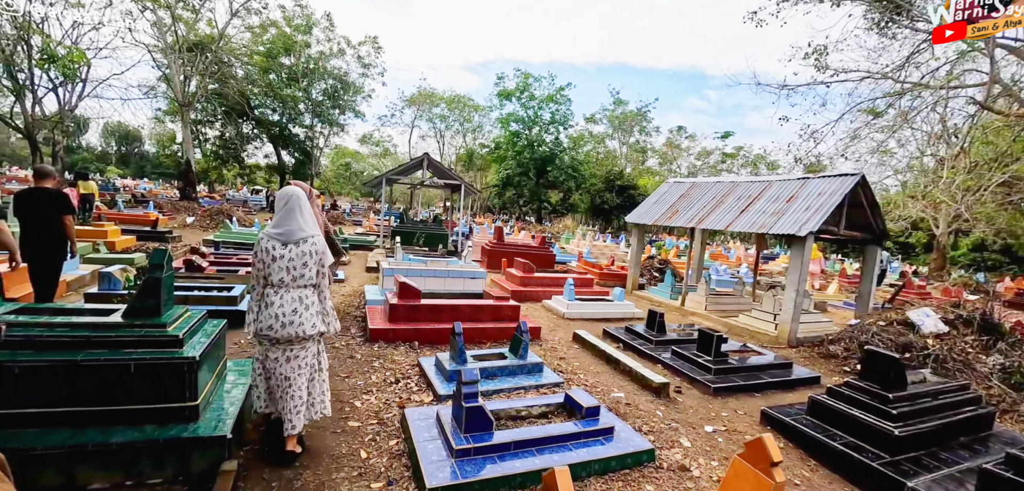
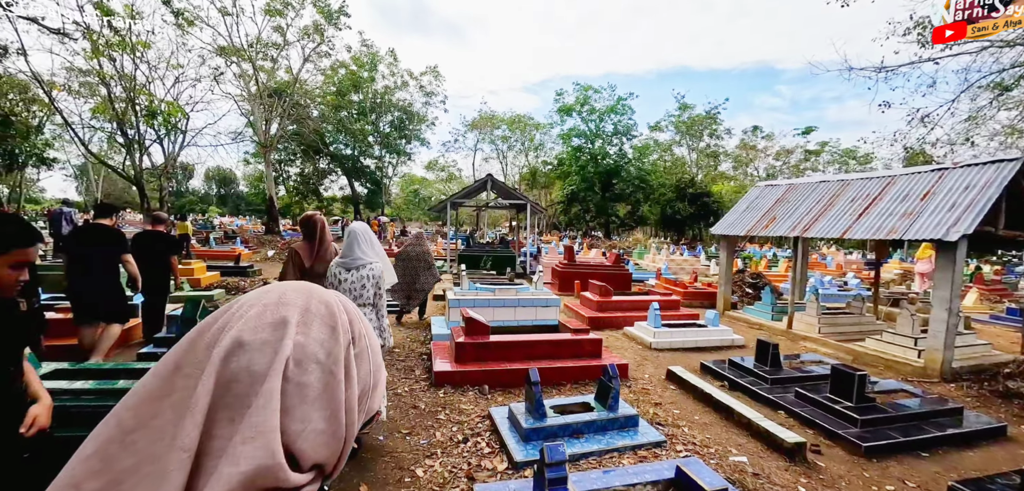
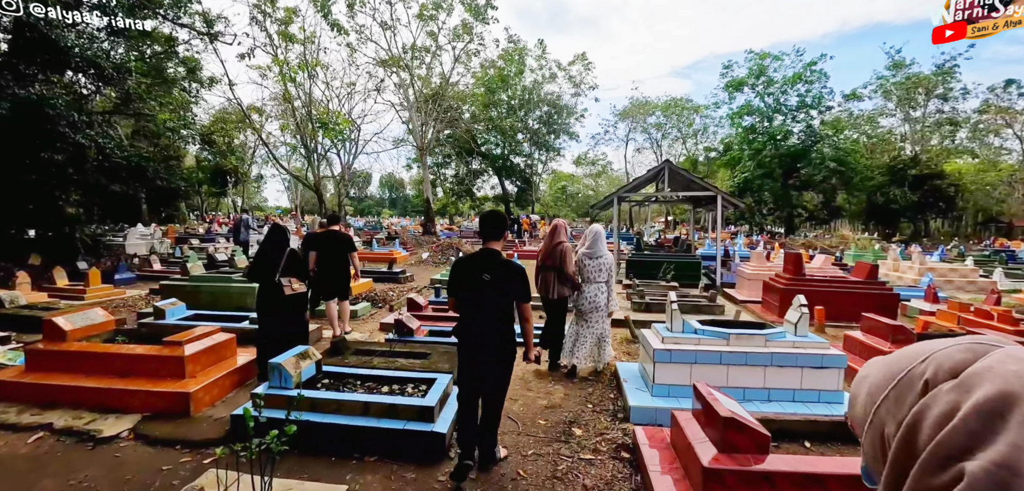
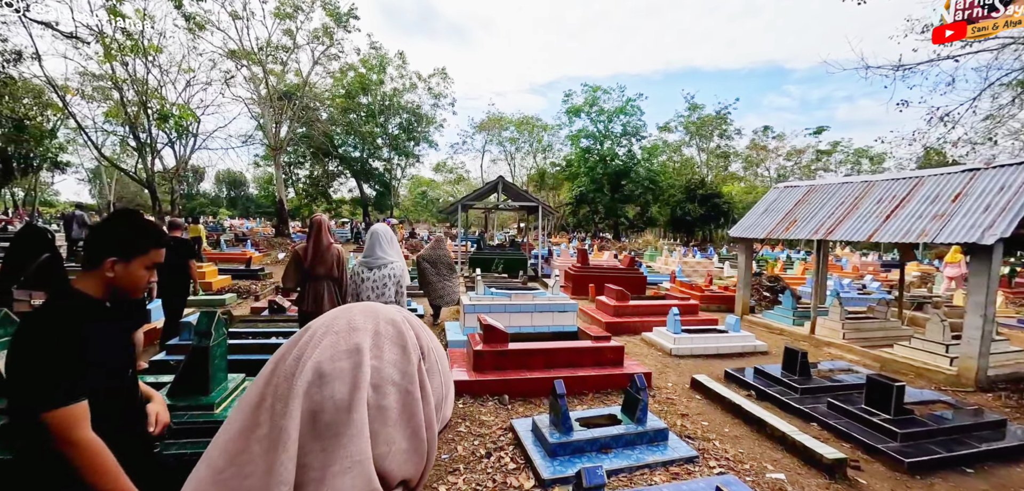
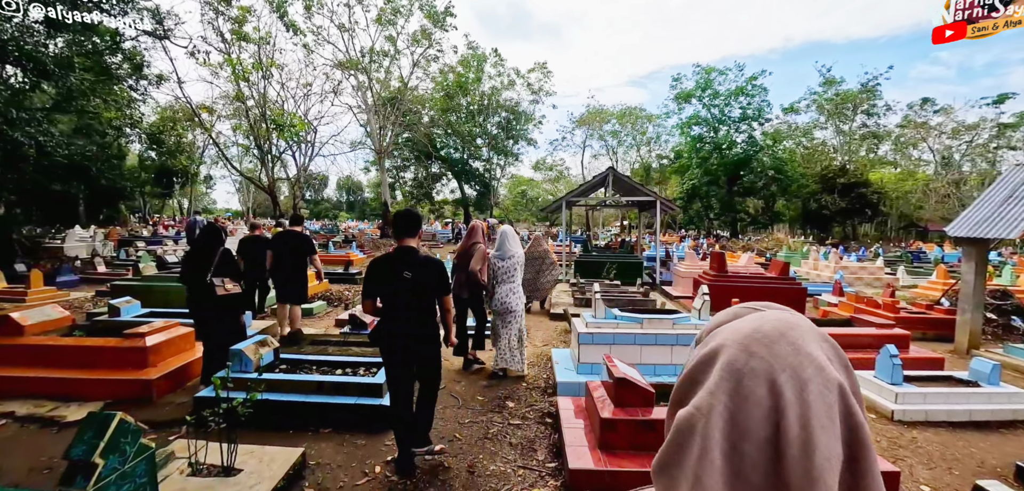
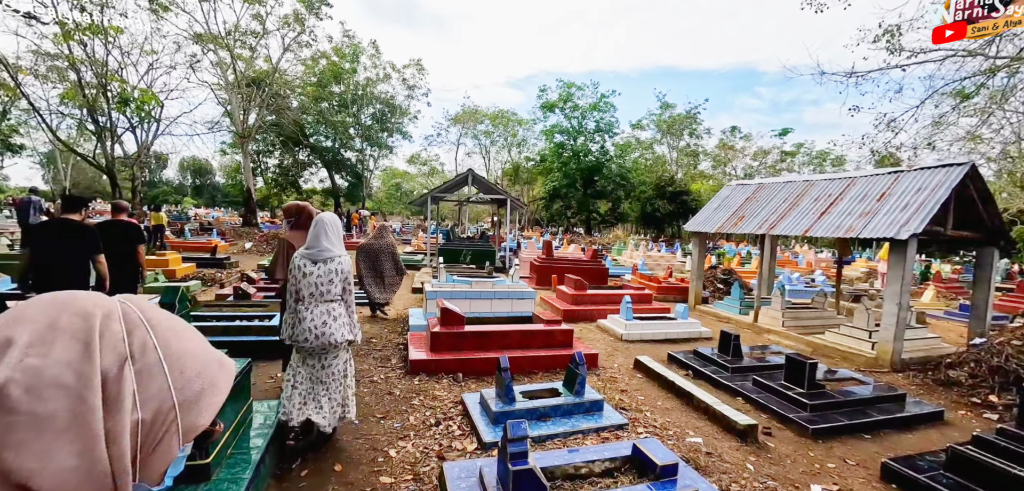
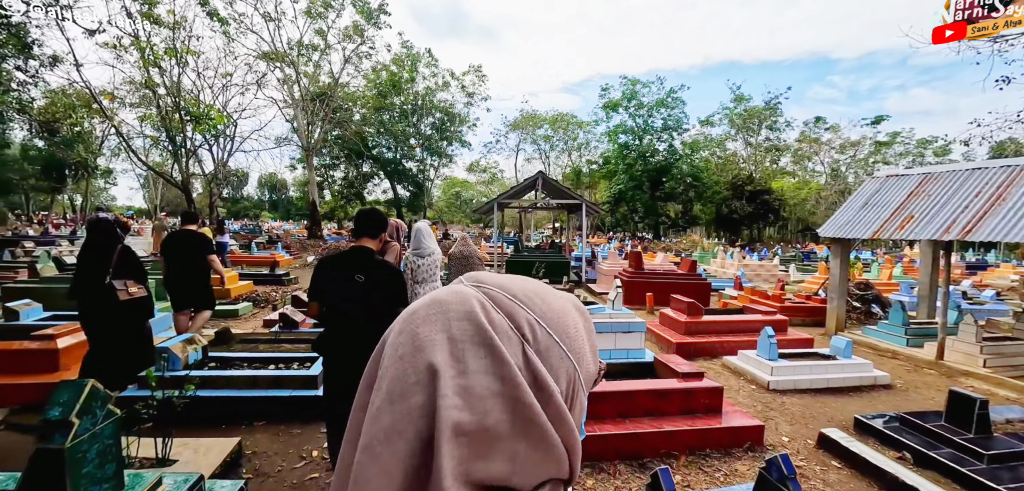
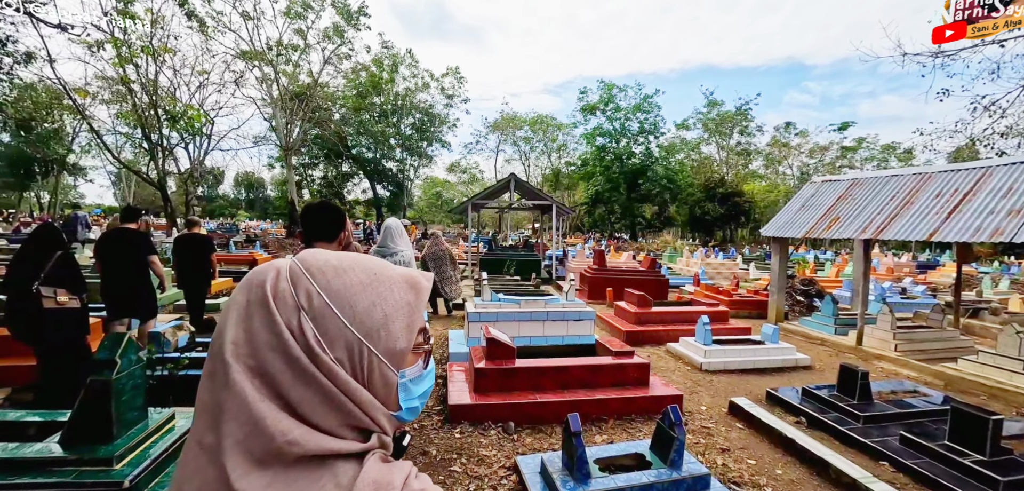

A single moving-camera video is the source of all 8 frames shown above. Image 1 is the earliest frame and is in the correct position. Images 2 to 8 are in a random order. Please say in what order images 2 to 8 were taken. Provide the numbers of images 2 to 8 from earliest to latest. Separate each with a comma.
6, 2, 4, 8, 7, 5, 3
